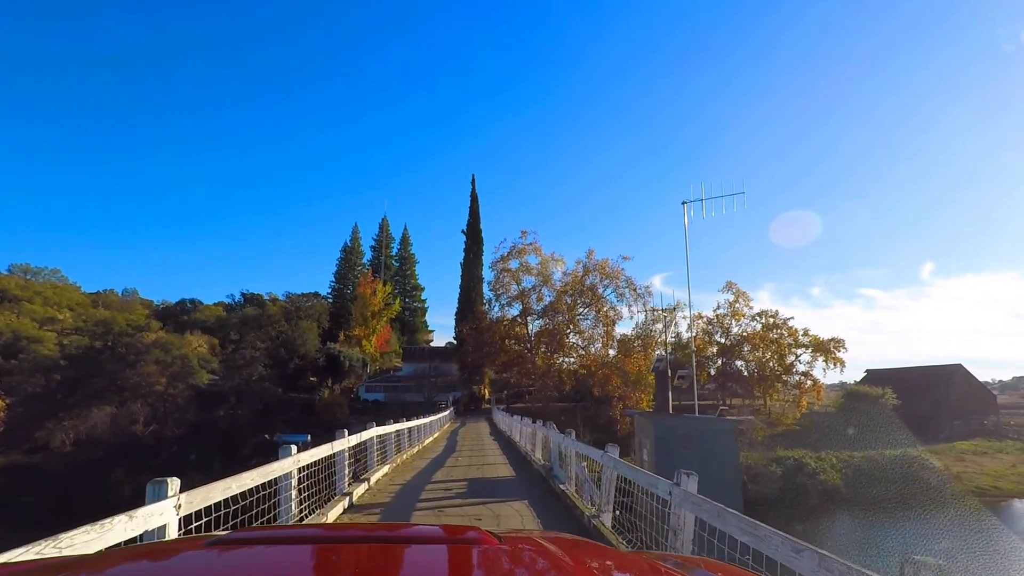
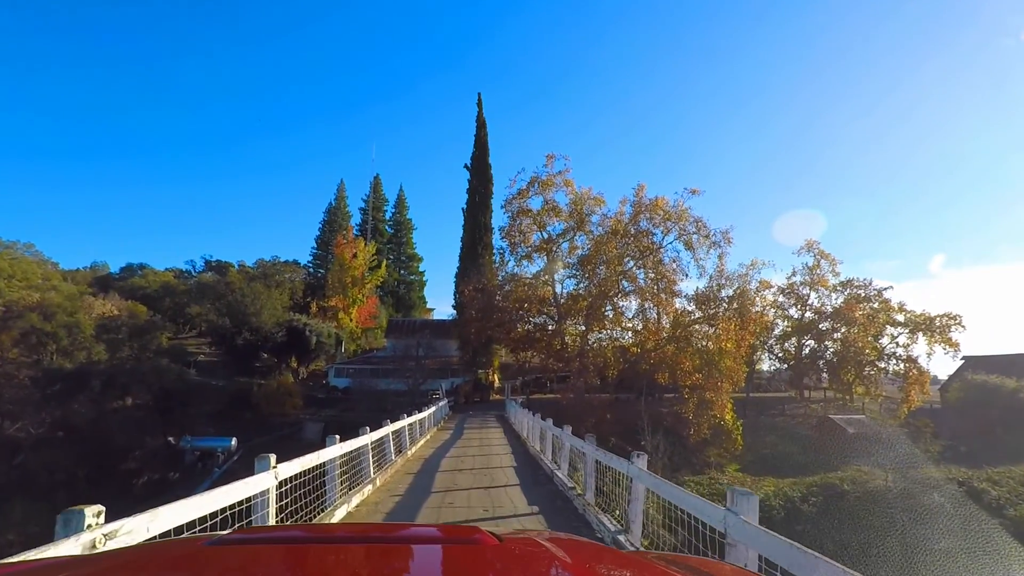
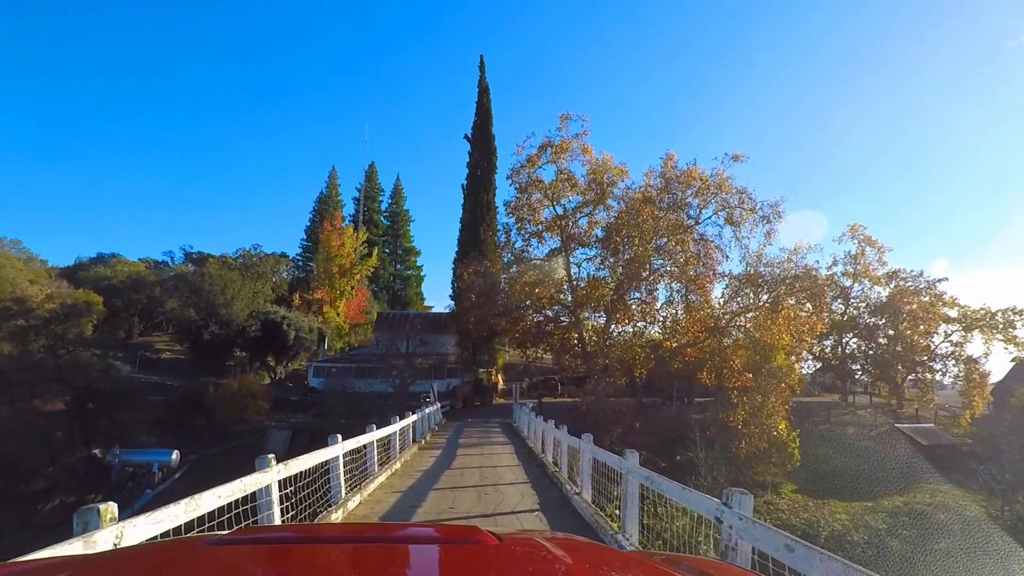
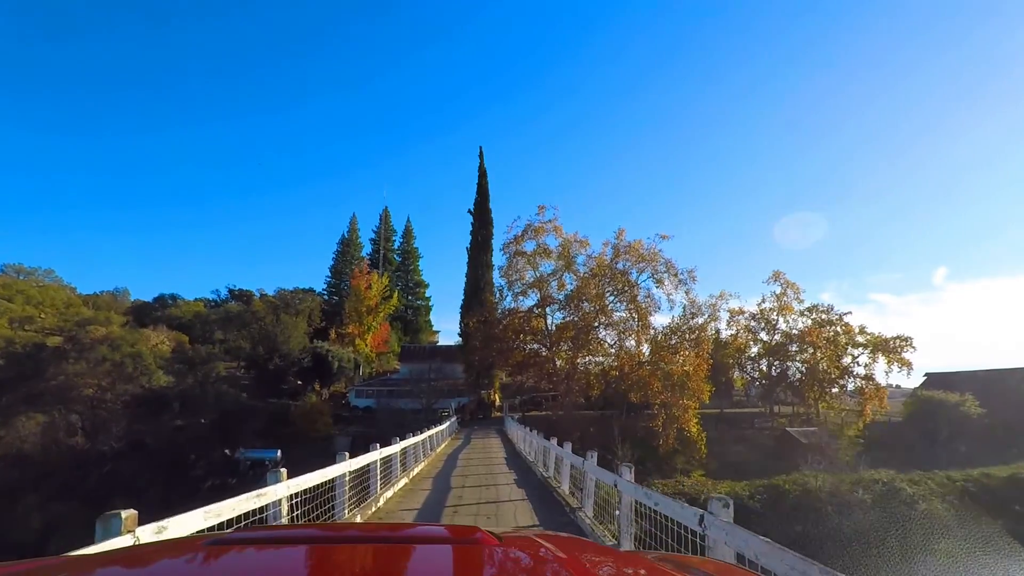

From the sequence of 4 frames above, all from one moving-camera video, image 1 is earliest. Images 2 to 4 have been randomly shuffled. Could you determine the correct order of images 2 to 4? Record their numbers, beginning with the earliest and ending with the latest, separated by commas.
4, 2, 3
